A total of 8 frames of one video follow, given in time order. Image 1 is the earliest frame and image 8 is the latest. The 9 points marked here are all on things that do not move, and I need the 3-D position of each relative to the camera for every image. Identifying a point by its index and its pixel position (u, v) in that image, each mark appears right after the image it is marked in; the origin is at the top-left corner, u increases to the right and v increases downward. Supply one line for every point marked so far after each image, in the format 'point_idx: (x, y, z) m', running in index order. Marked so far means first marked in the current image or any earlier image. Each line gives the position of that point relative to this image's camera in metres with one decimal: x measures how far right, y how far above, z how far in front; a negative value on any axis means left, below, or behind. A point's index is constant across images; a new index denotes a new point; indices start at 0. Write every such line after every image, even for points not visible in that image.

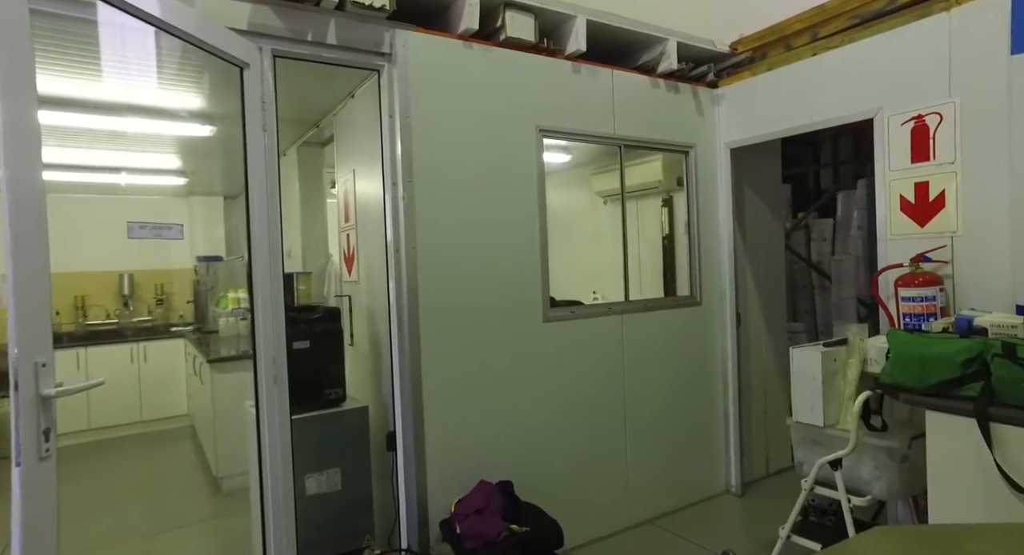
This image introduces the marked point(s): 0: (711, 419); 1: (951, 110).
0: (+1.3, -0.9, +3.7) m
1: (+1.9, +0.7, +2.6) m
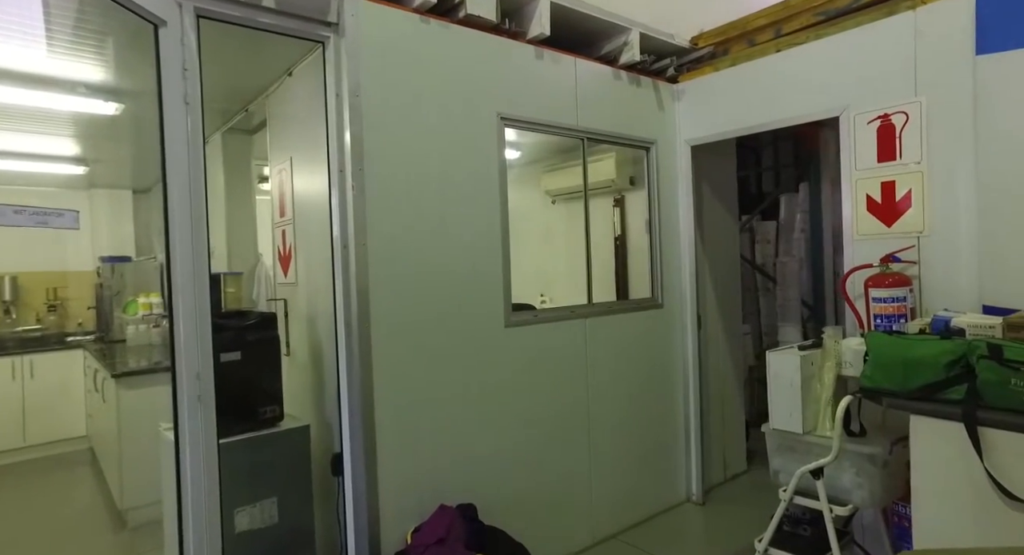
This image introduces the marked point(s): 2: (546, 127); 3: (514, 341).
0: (+1.0, -0.9, +3.6) m
1: (+1.8, +0.7, +2.6) m
2: (+0.2, +0.8, +3.0) m
3: (0.0, -0.3, +2.8) m
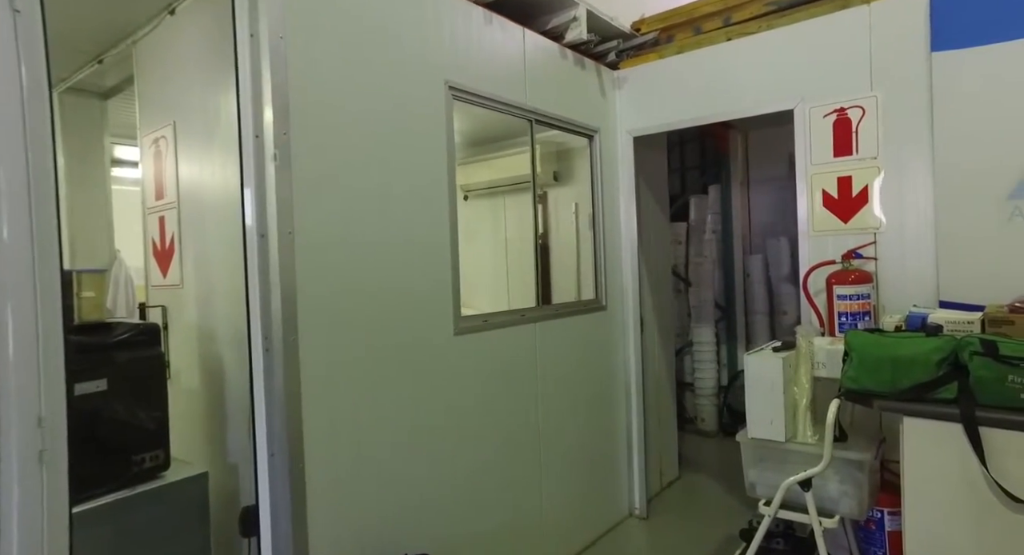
0: (+0.6, -0.9, +3.3) m
1: (+1.6, +0.7, +2.6) m
2: (-0.1, +0.8, +2.6) m
3: (-0.2, -0.3, +2.4) m
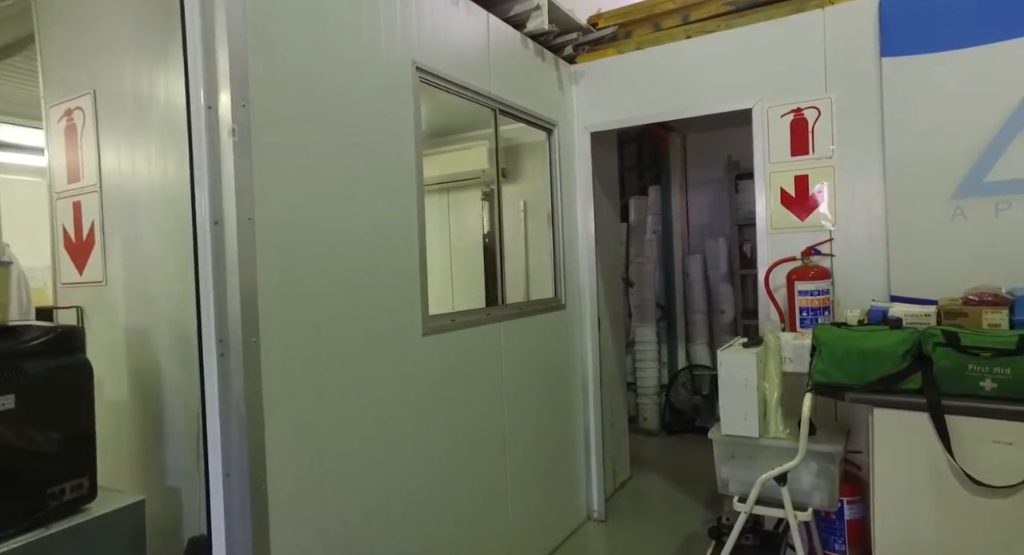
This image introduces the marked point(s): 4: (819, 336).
0: (+0.3, -0.9, +3.3) m
1: (+1.4, +0.8, +2.7) m
2: (-0.2, +0.8, +2.4) m
3: (-0.3, -0.3, +2.2) m
4: (+1.2, -0.2, +2.2) m
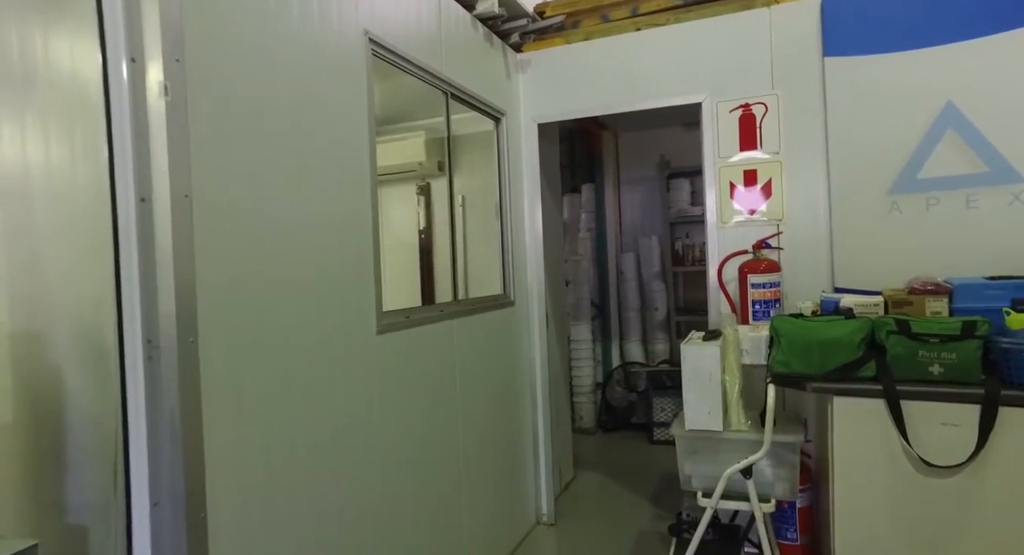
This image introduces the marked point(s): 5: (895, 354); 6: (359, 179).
0: (+0.1, -0.9, +3.1) m
1: (+1.2, +0.8, +2.7) m
2: (-0.4, +0.8, +2.2) m
3: (-0.4, -0.3, +2.0) m
4: (+1.0, -0.2, +2.3) m
5: (+1.3, -0.3, +2.1) m
6: (-0.5, +0.3, +1.9) m
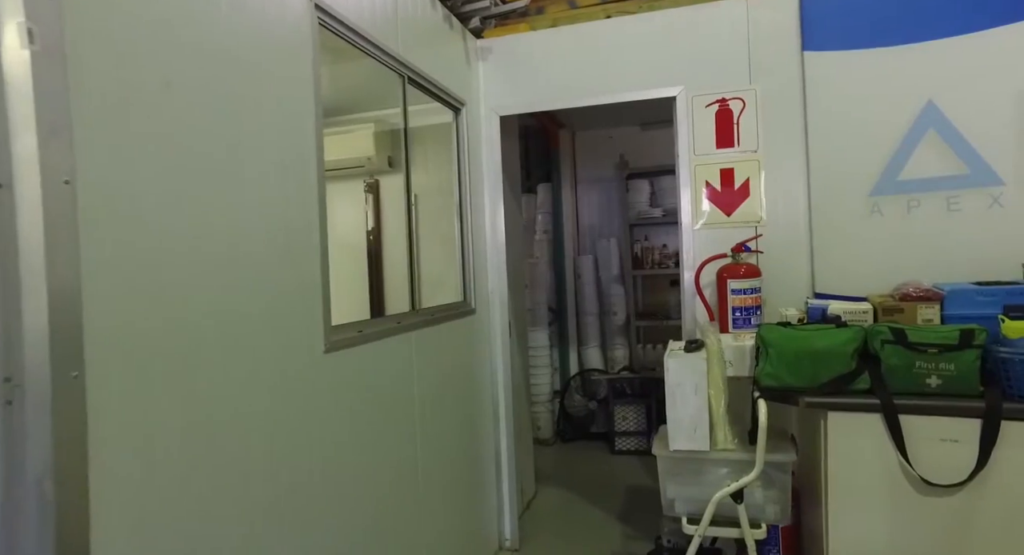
0: (-0.1, -0.9, +2.9) m
1: (+1.0, +0.8, +2.6) m
2: (-0.5, +0.8, +2.0) m
3: (-0.5, -0.3, +1.7) m
4: (+0.9, -0.2, +2.1) m
5: (+1.2, -0.3, +1.9) m
6: (-0.6, +0.3, +1.6) m
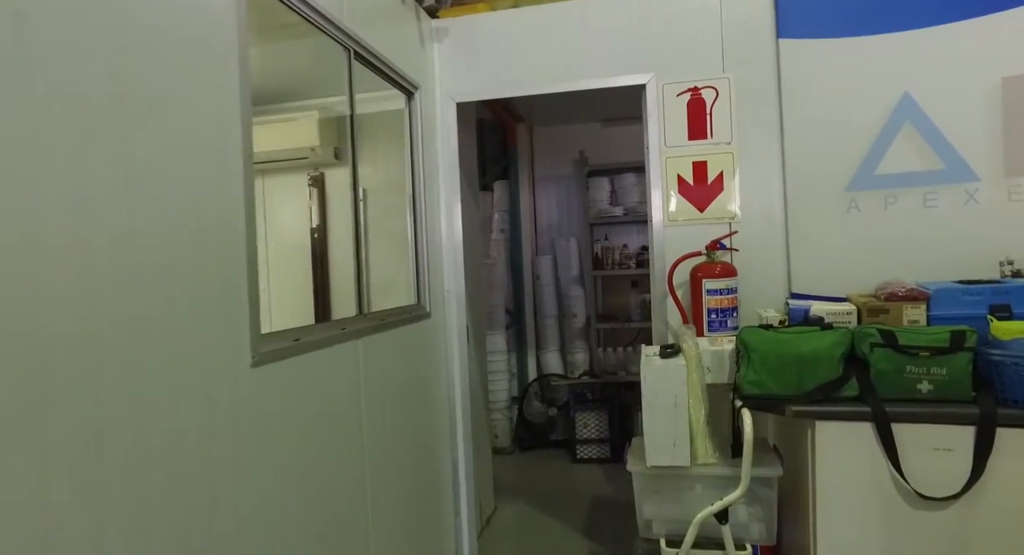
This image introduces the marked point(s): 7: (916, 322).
0: (-0.3, -0.9, +2.6) m
1: (+0.9, +0.8, +2.4) m
2: (-0.6, +0.8, +1.7) m
3: (-0.6, -0.3, +1.4) m
4: (+0.8, -0.2, +1.9) m
5: (+1.1, -0.3, +1.8) m
6: (-0.6, +0.3, +1.3) m
7: (+1.3, -0.1, +1.9) m
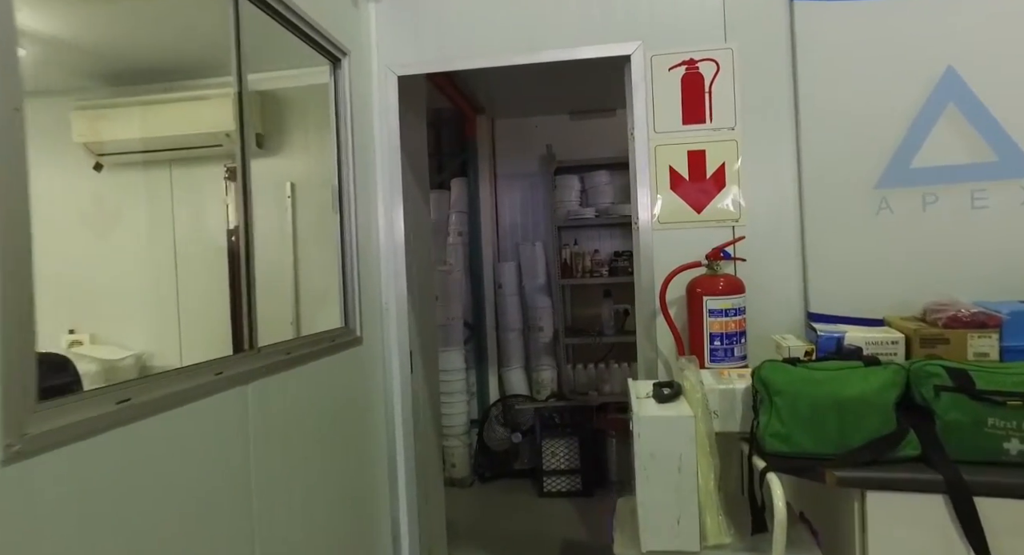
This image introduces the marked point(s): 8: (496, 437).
0: (-0.5, -0.9, +2.1) m
1: (+0.7, +0.7, +2.0) m
2: (-0.7, +0.7, +1.1) m
3: (-0.7, -0.3, +0.9) m
4: (+0.6, -0.3, +1.5) m
5: (+1.0, -0.3, +1.3) m
6: (-0.7, +0.2, +0.8) m
7: (+1.2, -0.2, +1.5) m
8: (-0.1, -1.1, +3.9) m
